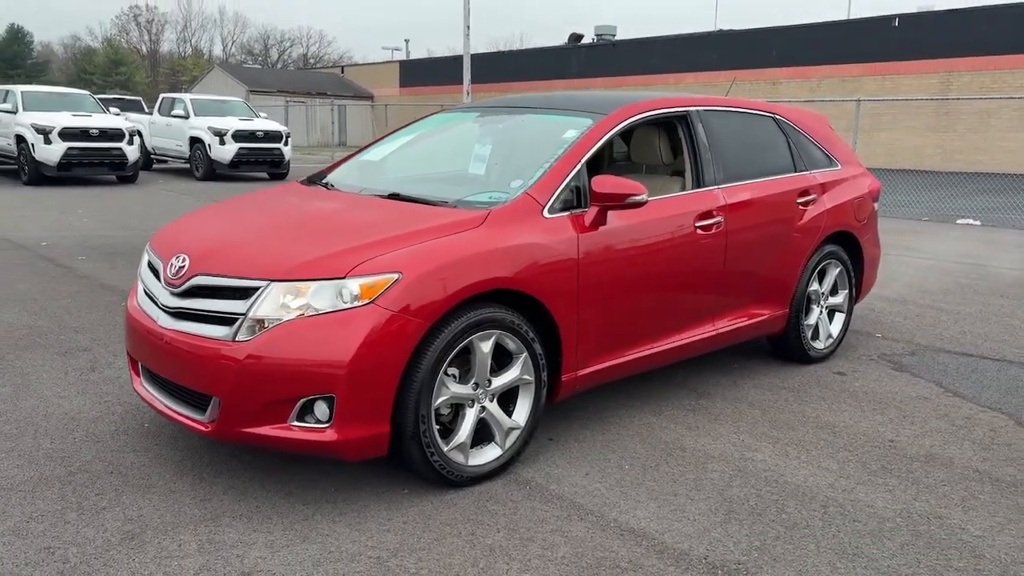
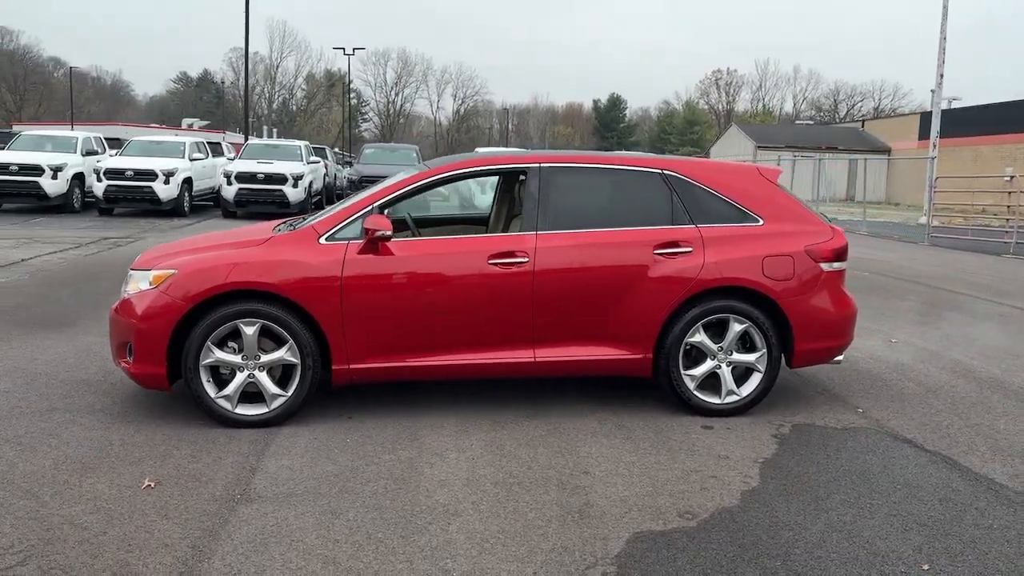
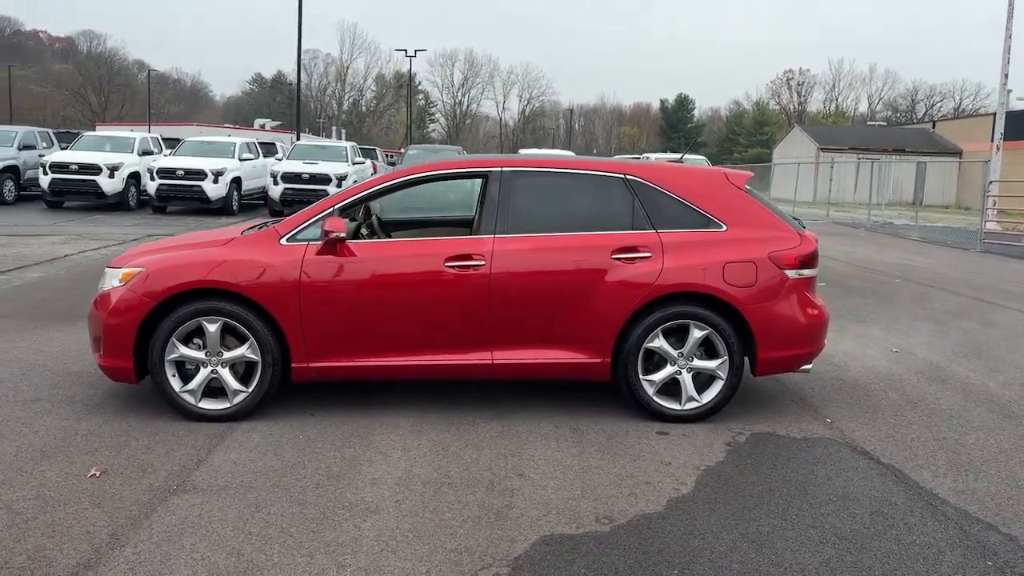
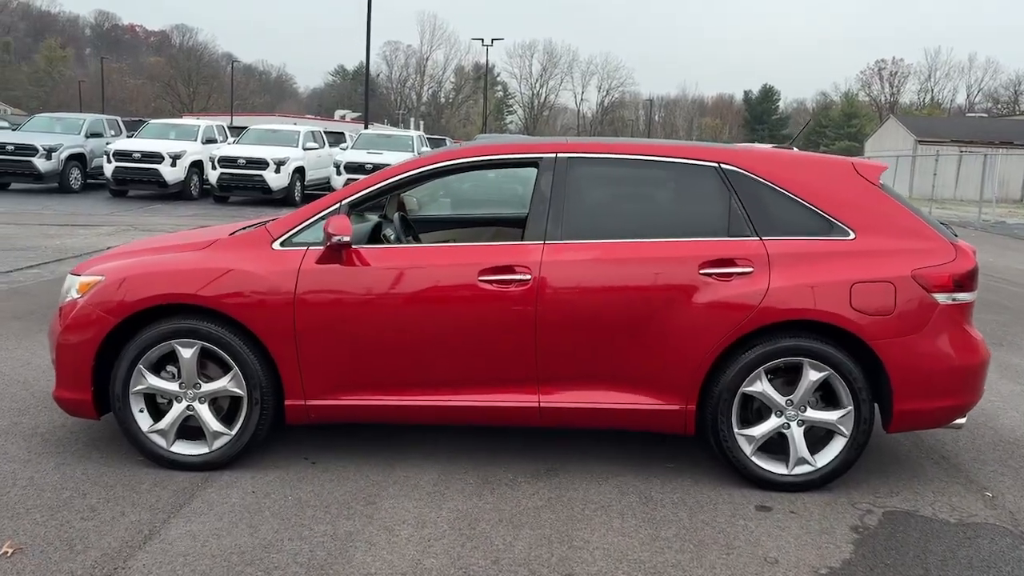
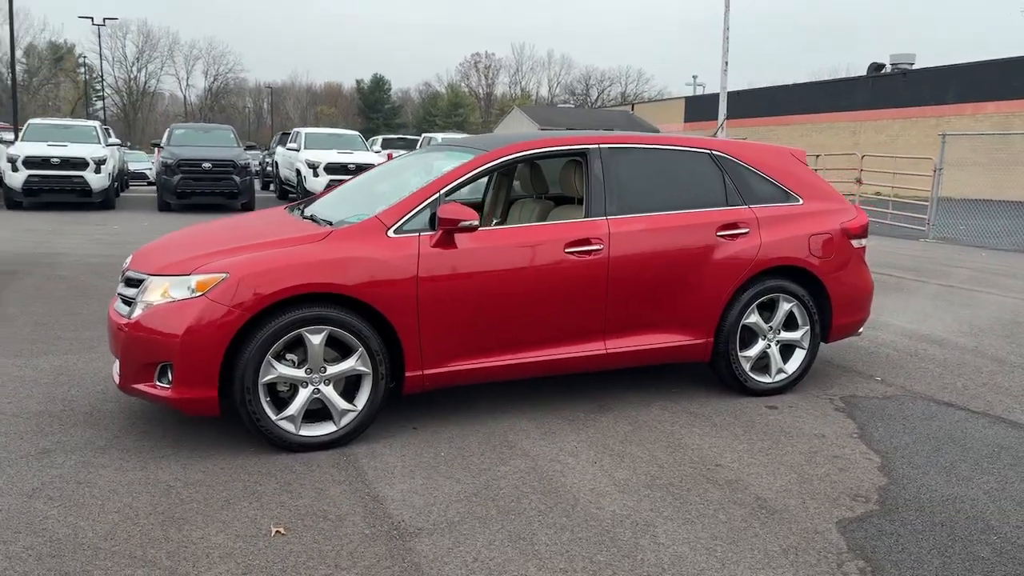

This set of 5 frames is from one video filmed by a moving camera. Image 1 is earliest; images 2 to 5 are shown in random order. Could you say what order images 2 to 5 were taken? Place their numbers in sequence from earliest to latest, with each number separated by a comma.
5, 2, 3, 4
